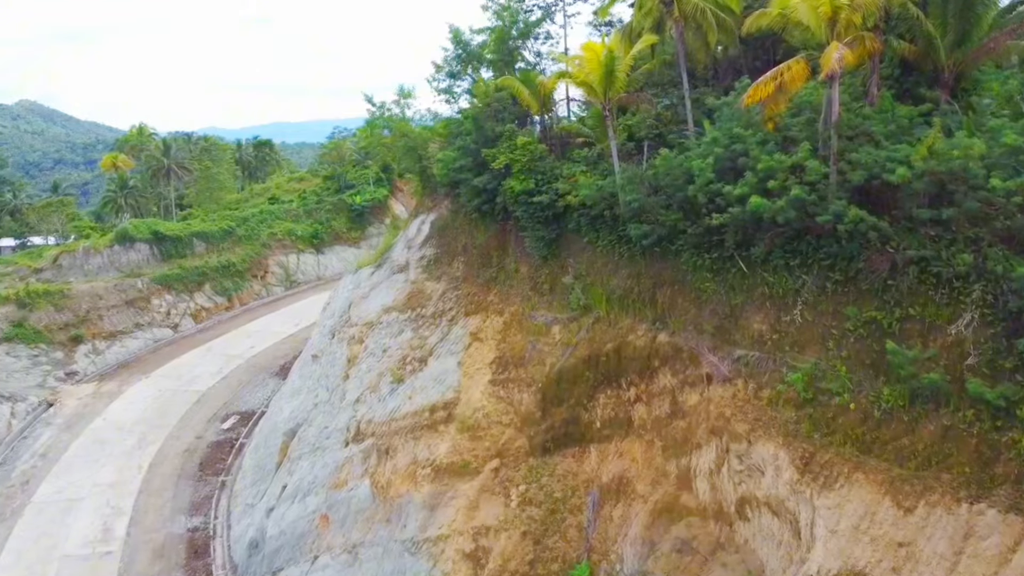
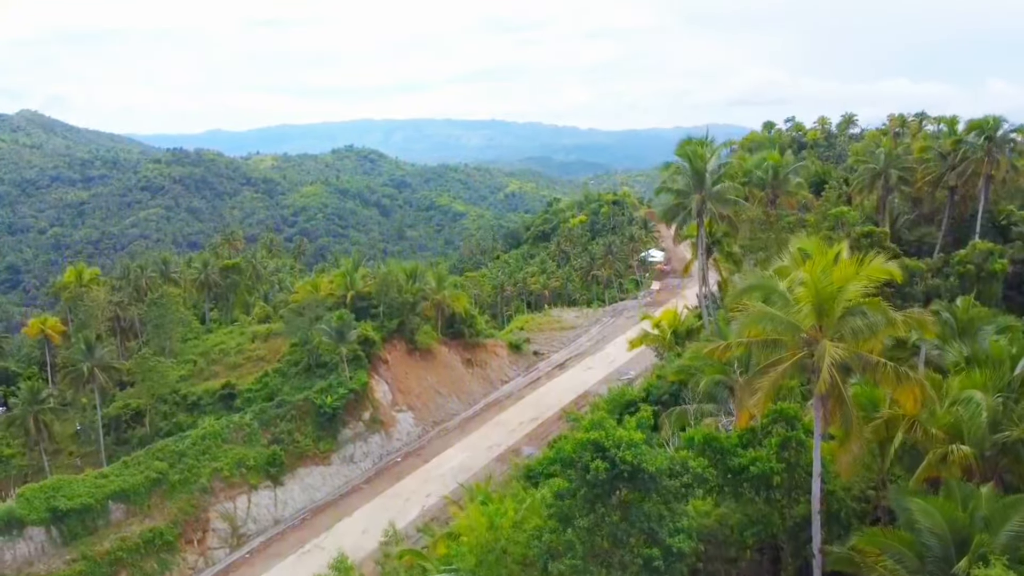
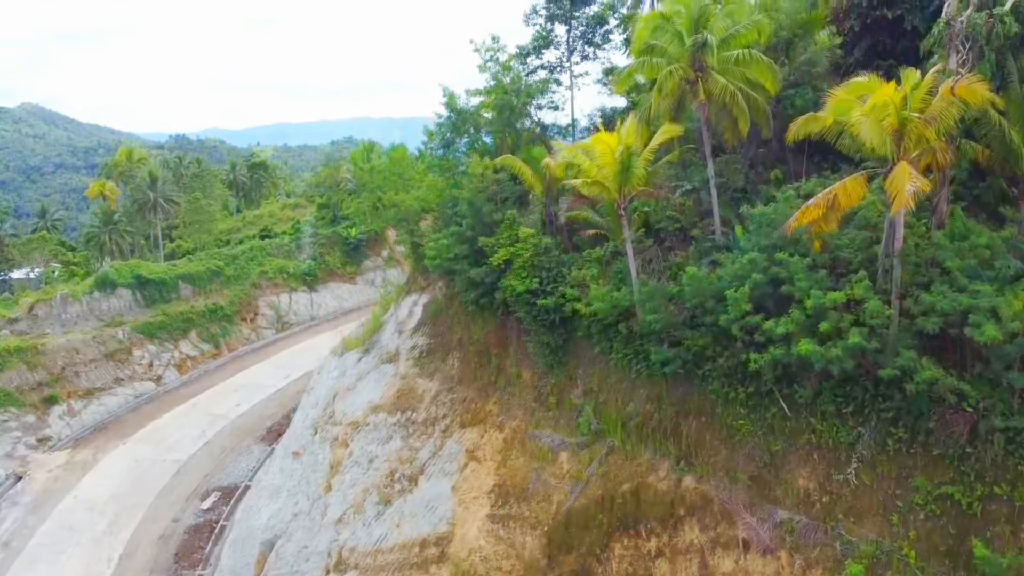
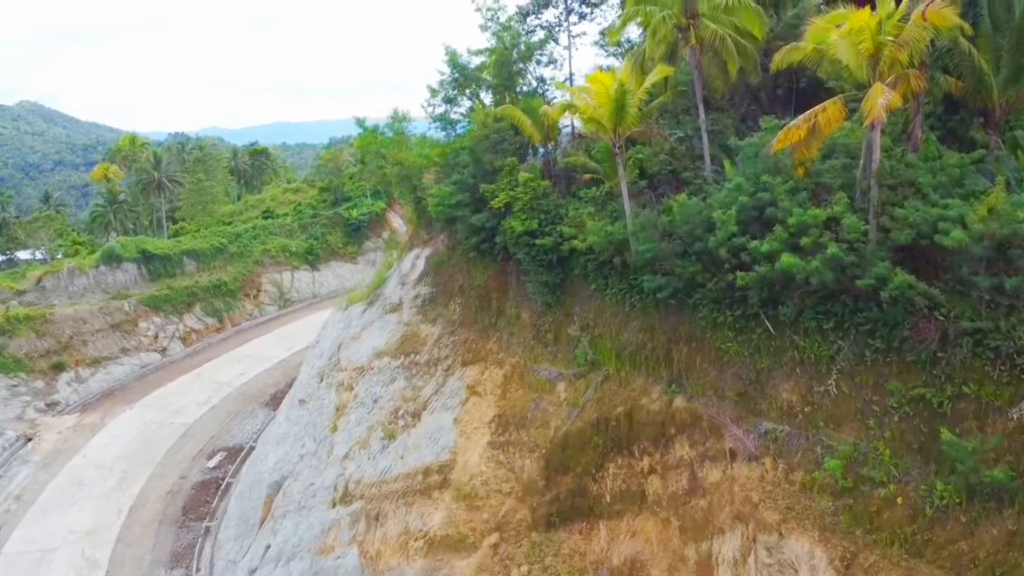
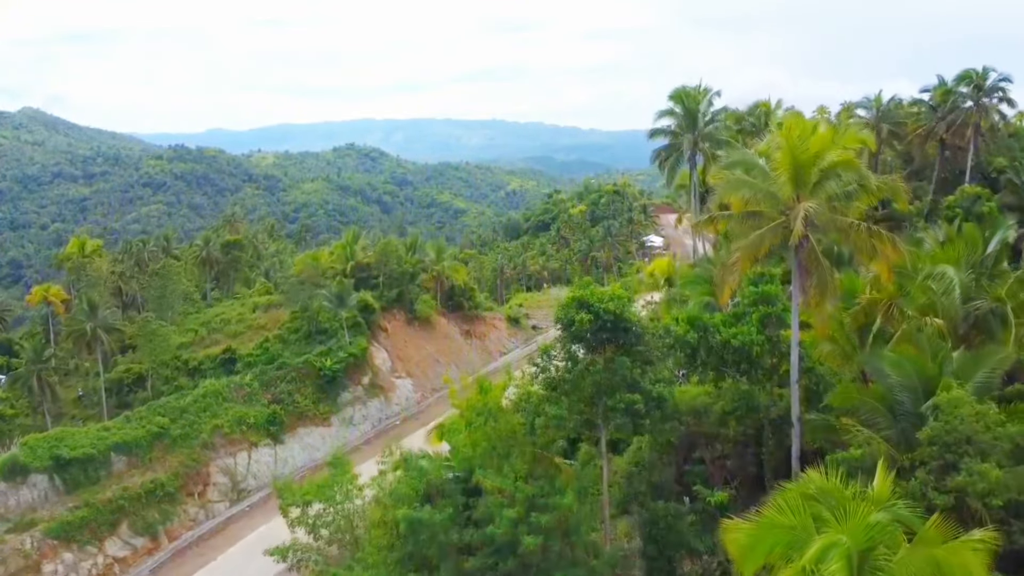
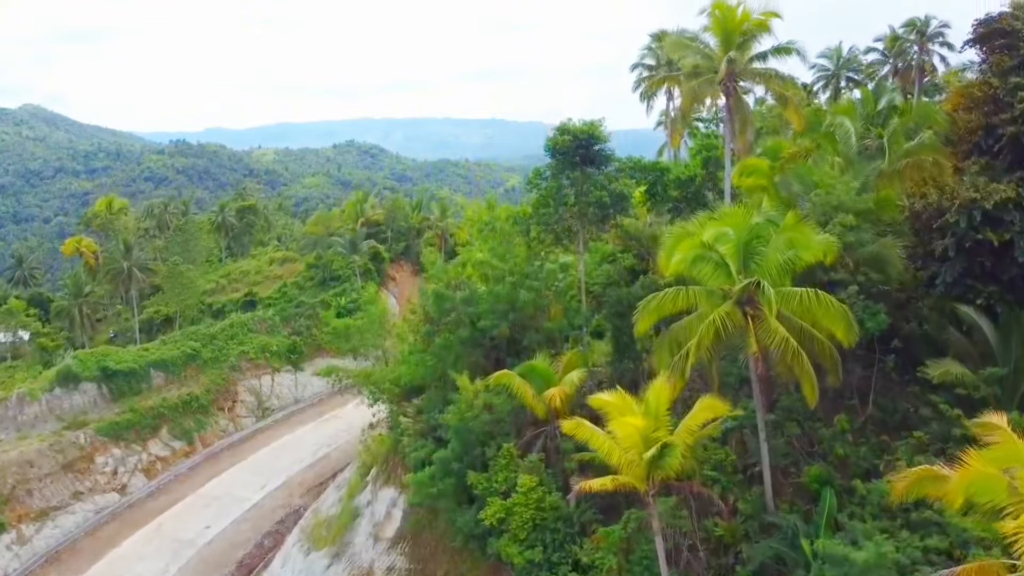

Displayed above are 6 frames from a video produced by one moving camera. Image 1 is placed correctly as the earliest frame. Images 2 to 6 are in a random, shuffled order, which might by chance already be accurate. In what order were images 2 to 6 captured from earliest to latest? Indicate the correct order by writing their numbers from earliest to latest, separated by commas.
4, 3, 6, 5, 2
